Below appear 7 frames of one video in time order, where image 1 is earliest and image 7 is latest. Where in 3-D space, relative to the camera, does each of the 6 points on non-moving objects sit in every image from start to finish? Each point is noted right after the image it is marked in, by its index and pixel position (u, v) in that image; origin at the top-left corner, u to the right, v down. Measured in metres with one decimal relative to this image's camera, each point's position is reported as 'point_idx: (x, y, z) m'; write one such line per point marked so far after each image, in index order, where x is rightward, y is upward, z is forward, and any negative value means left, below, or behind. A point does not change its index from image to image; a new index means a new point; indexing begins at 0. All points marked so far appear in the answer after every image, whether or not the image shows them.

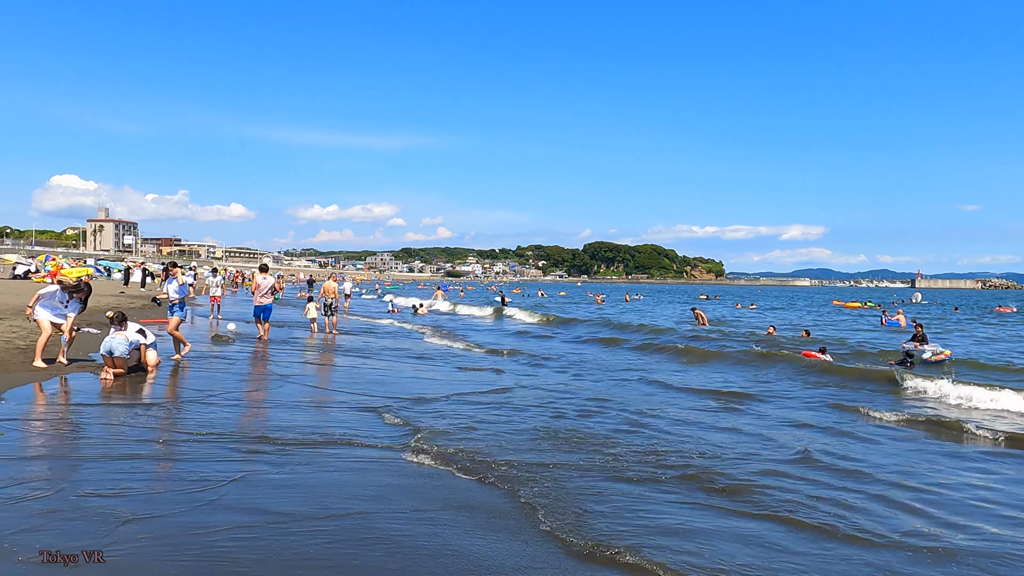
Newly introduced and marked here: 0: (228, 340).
0: (-5.9, -1.1, +15.6) m
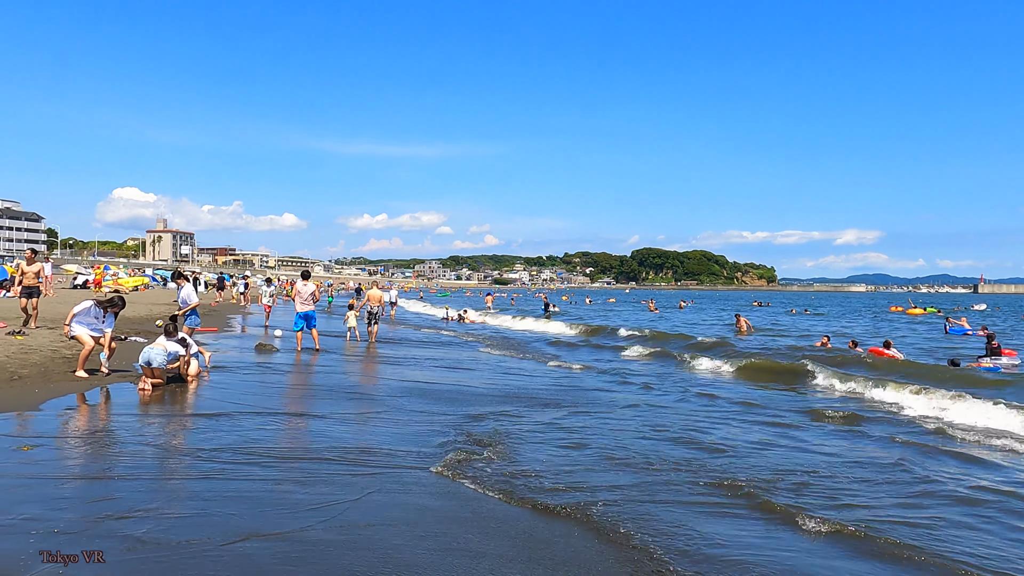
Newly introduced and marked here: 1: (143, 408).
0: (-5.0, -1.2, +15.6) m
1: (-4.1, -1.3, +8.5) m
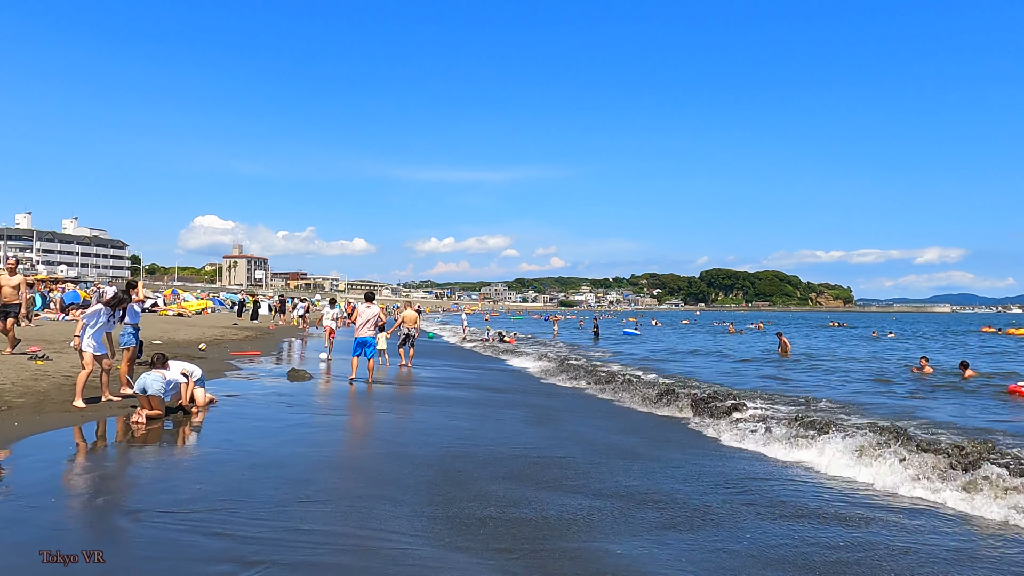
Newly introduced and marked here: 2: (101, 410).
0: (-4.0, -1.7, +14.7) m
1: (-3.7, -1.5, +7.5) m
2: (-4.7, -1.4, +8.7) m
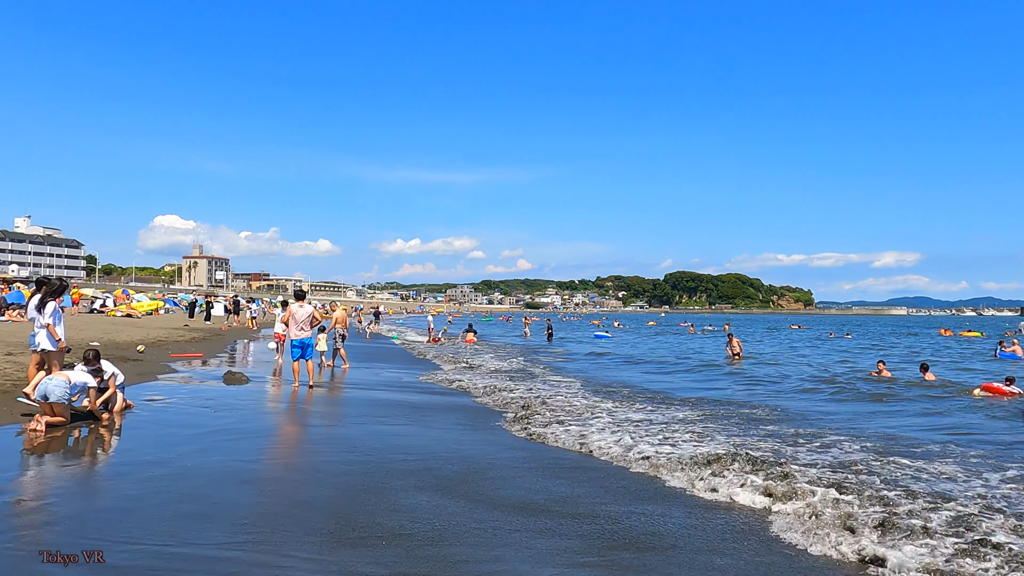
0: (-4.9, -1.6, +13.9) m
1: (-4.3, -1.5, +6.8) m
2: (-5.3, -1.3, +8.0) m
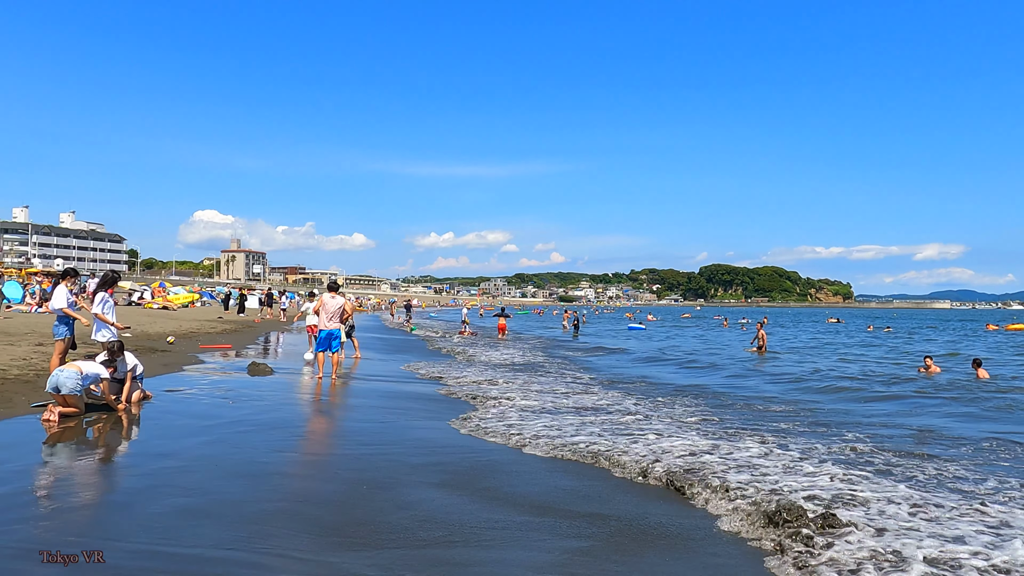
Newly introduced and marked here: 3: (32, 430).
0: (-4.4, -1.5, +13.8) m
1: (-4.1, -1.4, +6.7) m
2: (-5.1, -1.2, +7.9) m
3: (-4.4, -1.3, +7.0) m
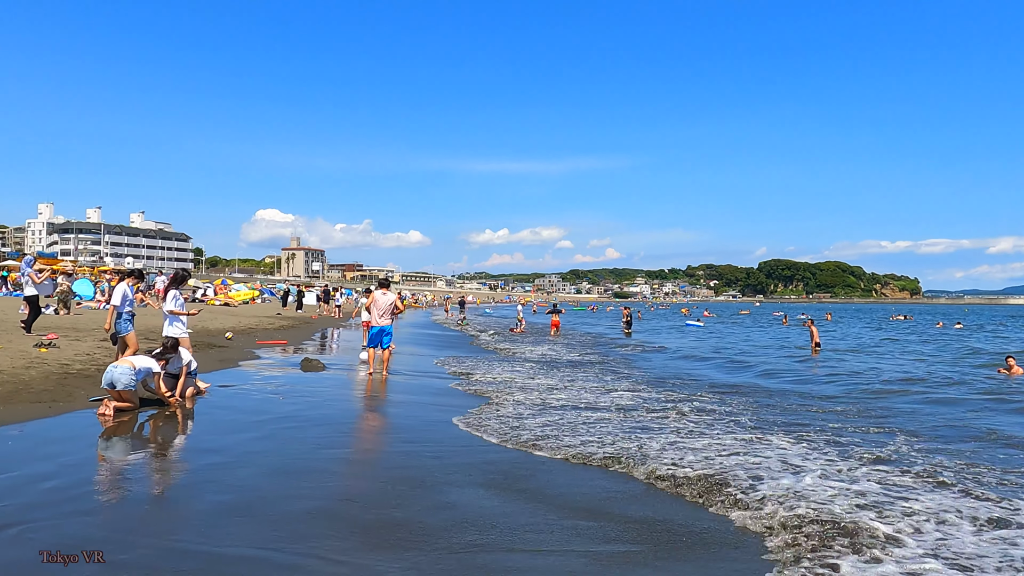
0: (-3.5, -1.4, +14.0) m
1: (-3.7, -1.4, +6.8) m
2: (-4.6, -1.2, +8.1) m
3: (-4.0, -1.3, +7.1) m
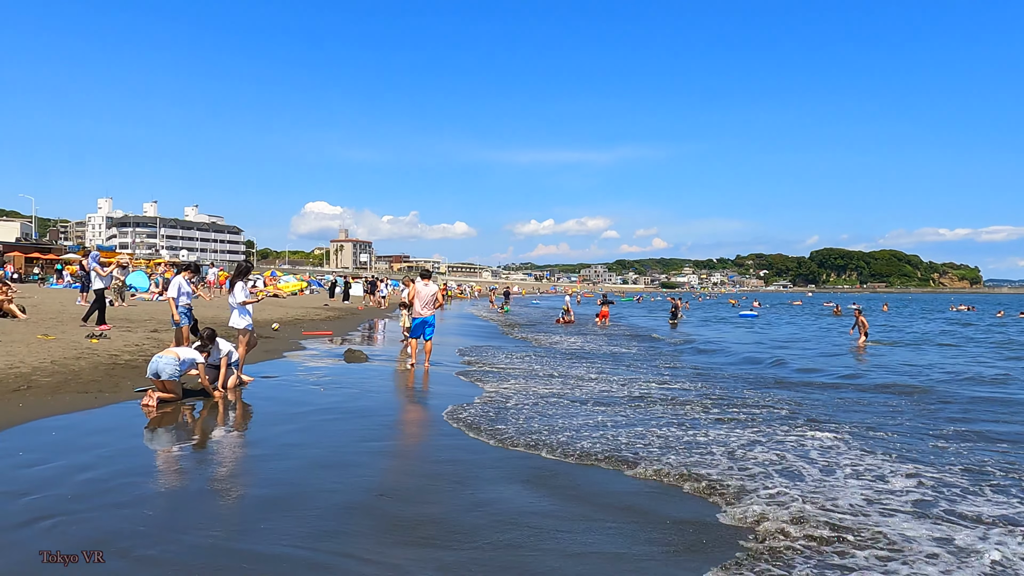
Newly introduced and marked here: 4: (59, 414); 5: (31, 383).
0: (-2.7, -1.2, +14.0) m
1: (-3.3, -1.3, +6.9) m
2: (-4.2, -1.1, +8.2) m
3: (-3.6, -1.2, +7.2) m
4: (-4.1, -1.2, +6.9) m
5: (-5.0, -1.0, +8.1) m
